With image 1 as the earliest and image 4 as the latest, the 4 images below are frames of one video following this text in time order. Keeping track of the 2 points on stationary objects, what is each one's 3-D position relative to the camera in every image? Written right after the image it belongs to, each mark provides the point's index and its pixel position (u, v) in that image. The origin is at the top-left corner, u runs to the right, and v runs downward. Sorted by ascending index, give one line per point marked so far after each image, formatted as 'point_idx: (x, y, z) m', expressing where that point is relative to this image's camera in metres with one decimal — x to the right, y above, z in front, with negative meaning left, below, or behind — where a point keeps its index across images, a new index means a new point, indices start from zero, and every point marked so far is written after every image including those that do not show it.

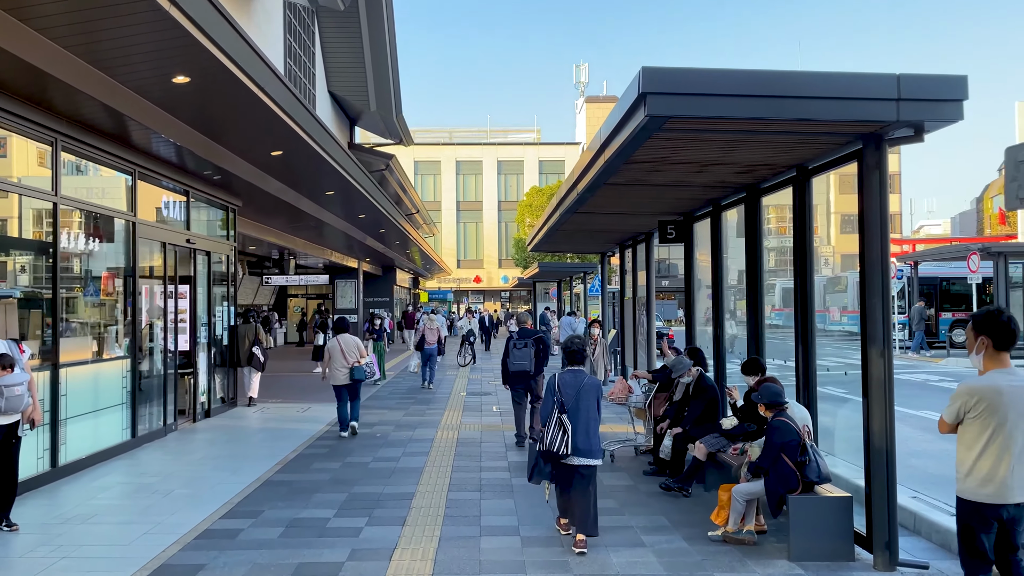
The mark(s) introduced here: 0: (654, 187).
0: (+1.3, +0.9, +7.4) m
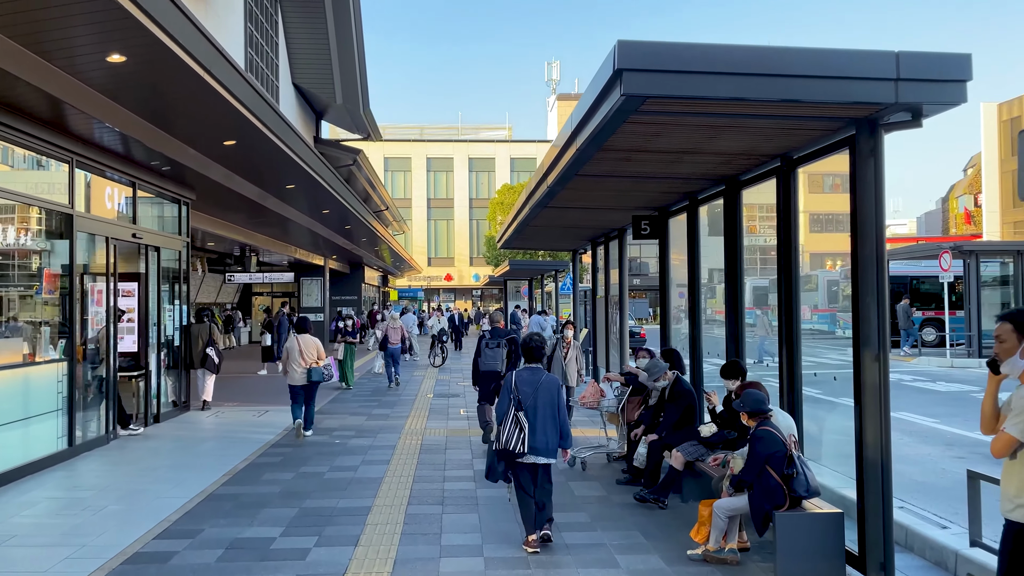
0: (+1.0, +1.0, +7.0) m
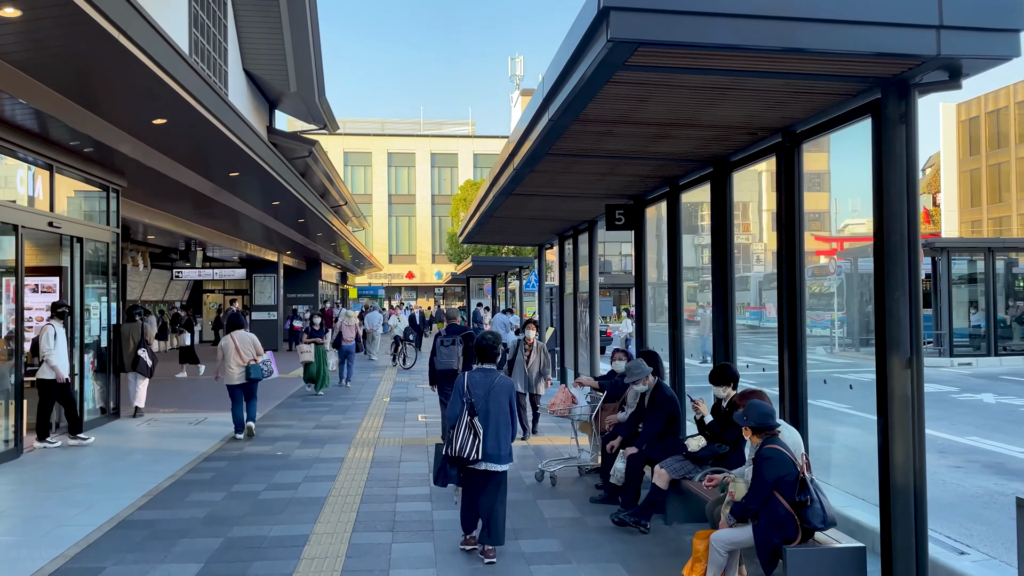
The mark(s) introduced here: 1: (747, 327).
0: (+0.7, +1.0, +6.2) m
1: (+1.7, -0.3, +5.9) m
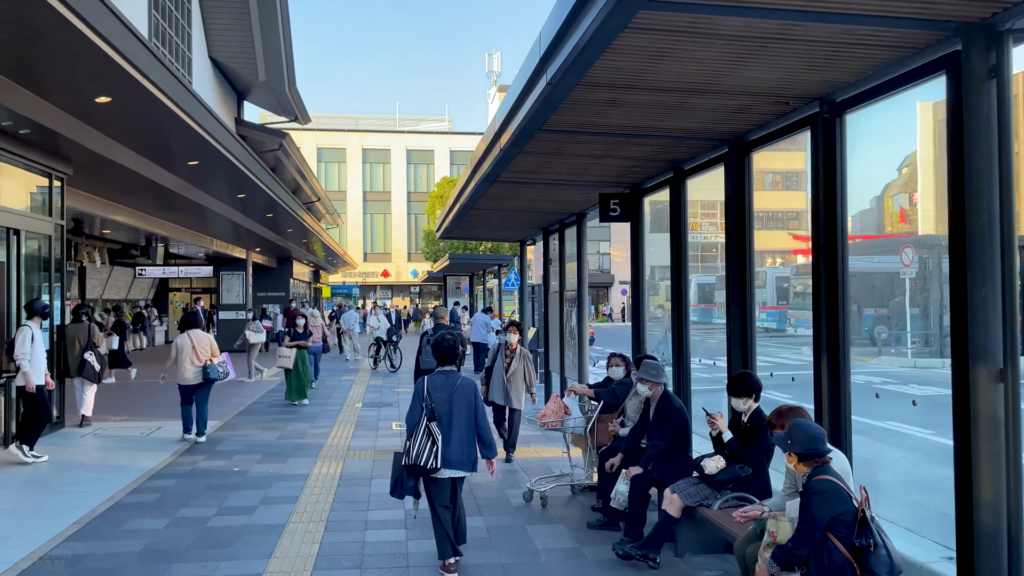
0: (+0.6, +1.0, +5.5) m
1: (+1.7, -0.3, +5.2) m
